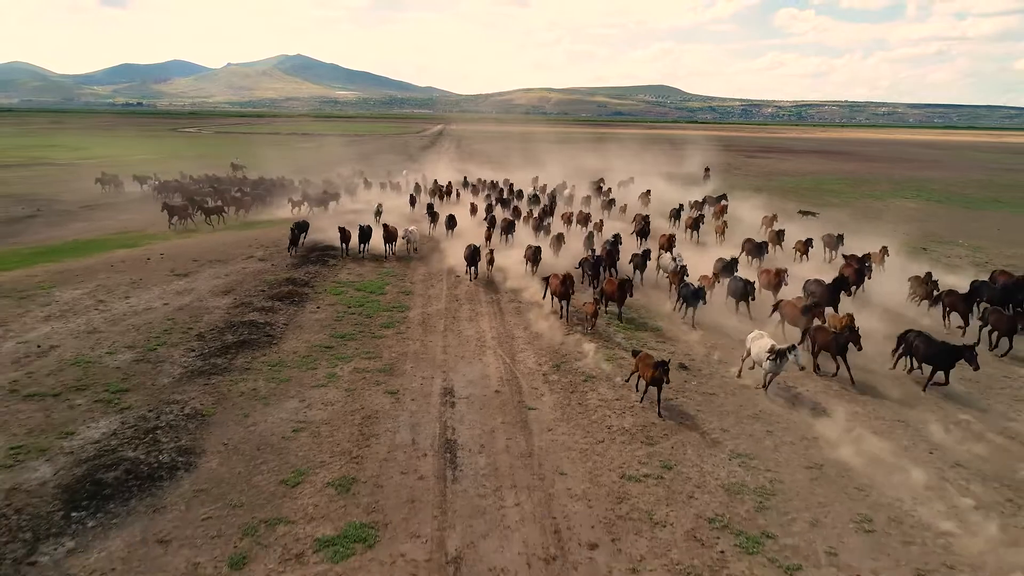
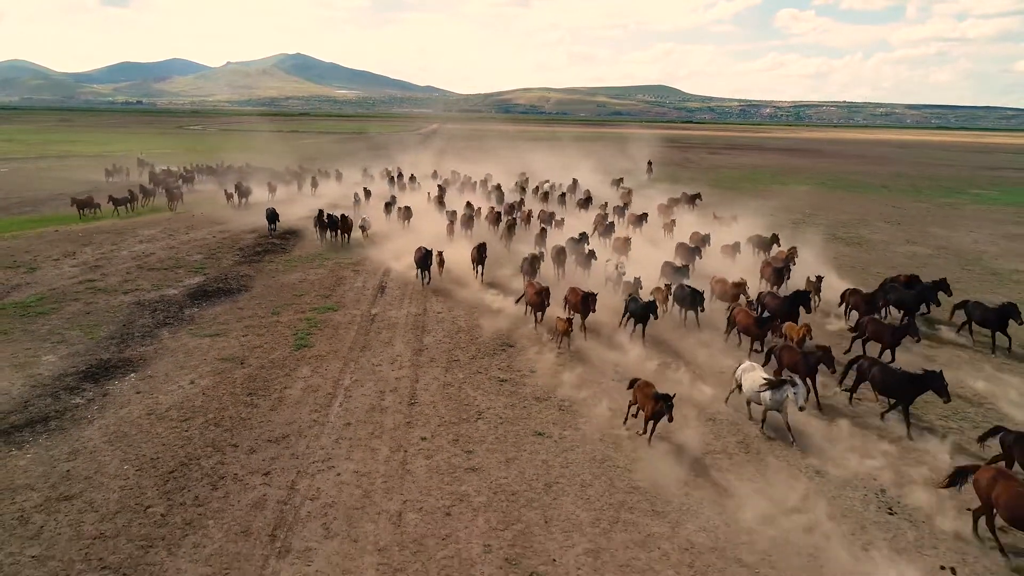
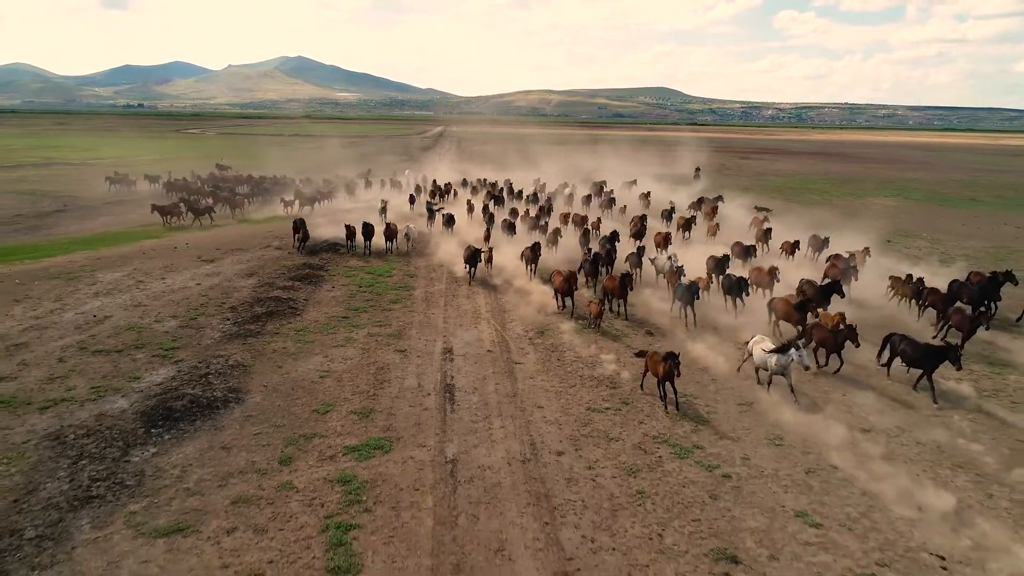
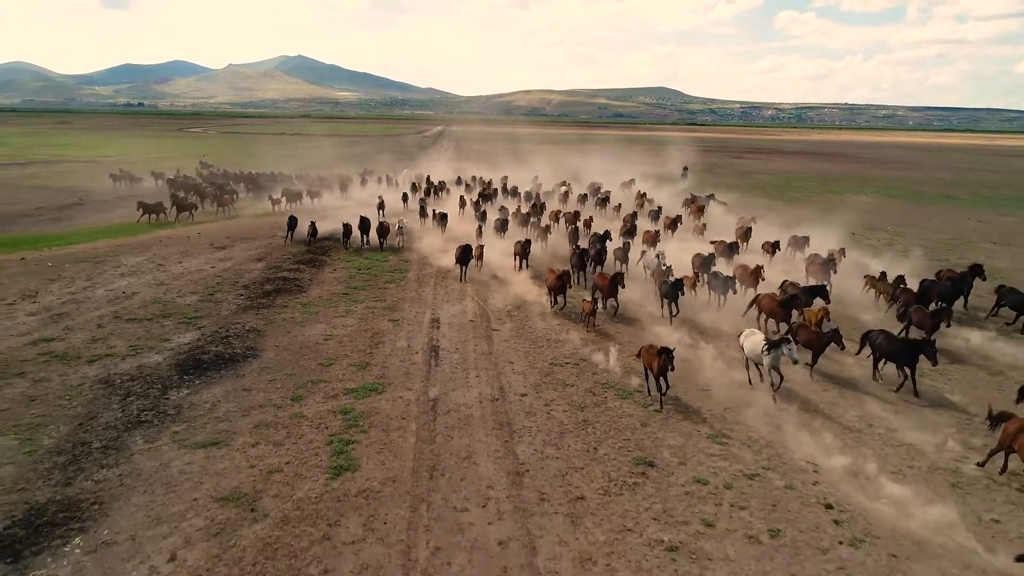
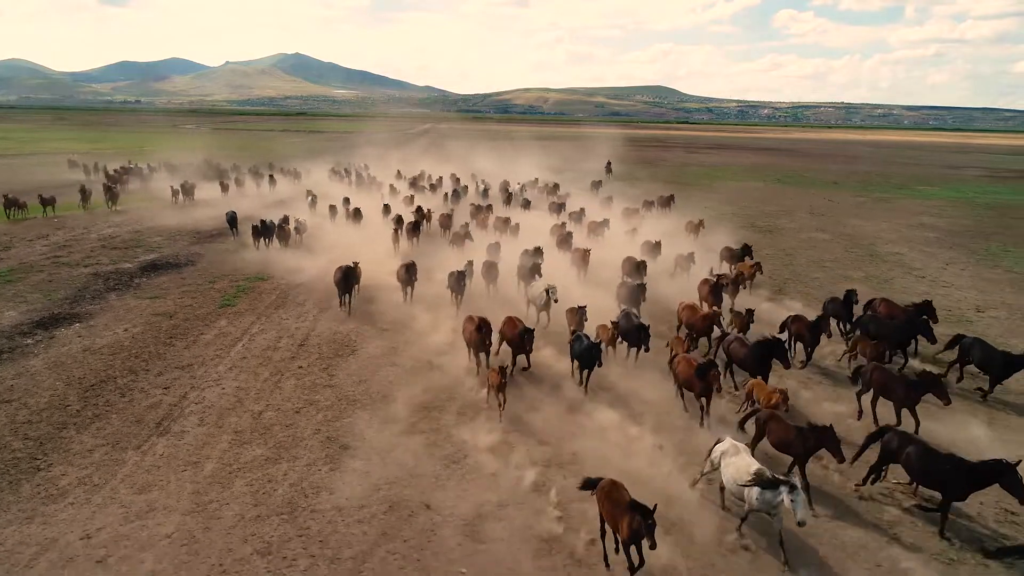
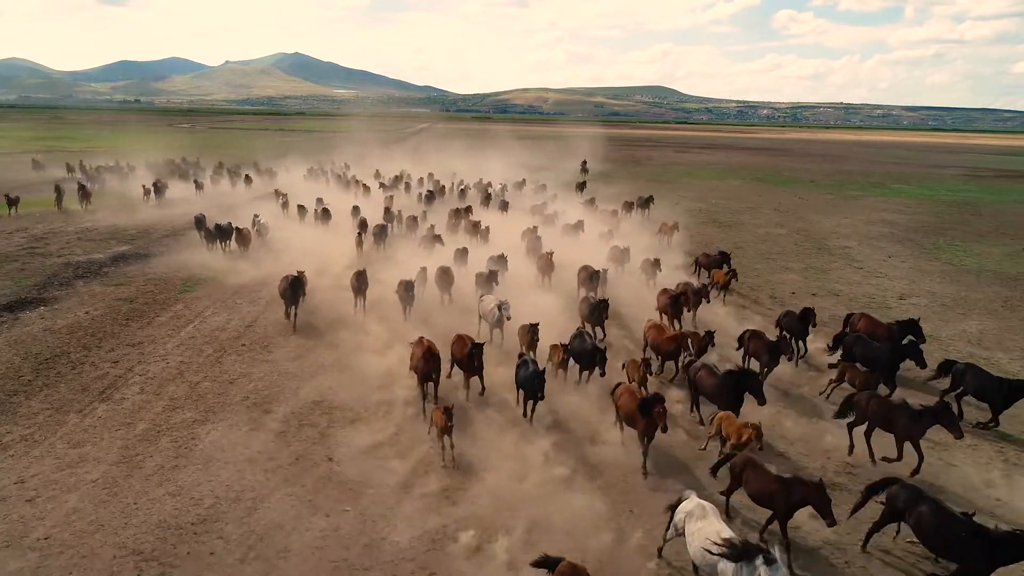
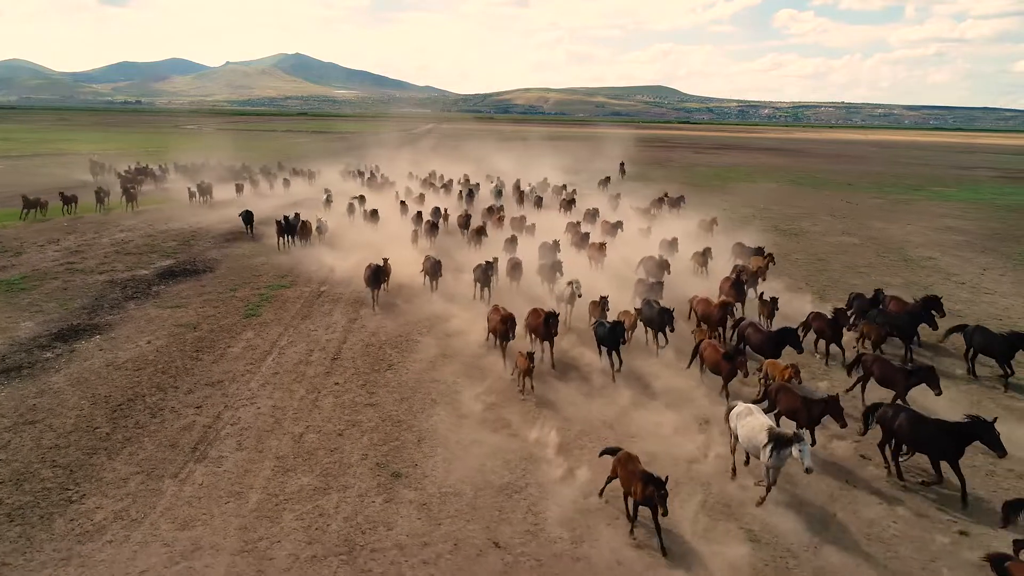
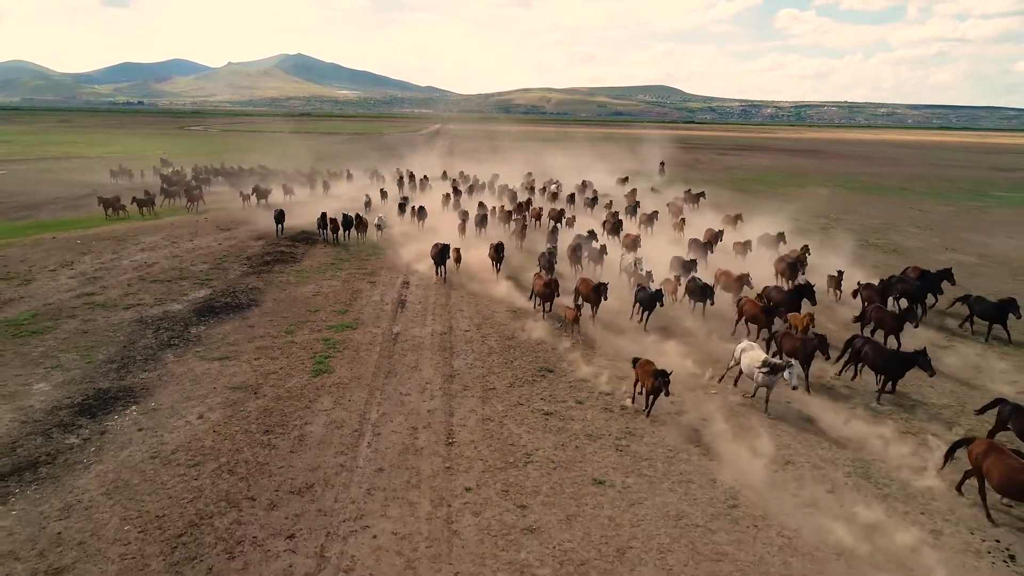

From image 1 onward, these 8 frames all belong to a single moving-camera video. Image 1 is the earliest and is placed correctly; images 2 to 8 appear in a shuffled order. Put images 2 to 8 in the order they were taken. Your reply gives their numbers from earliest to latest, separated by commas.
3, 4, 8, 2, 7, 5, 6
